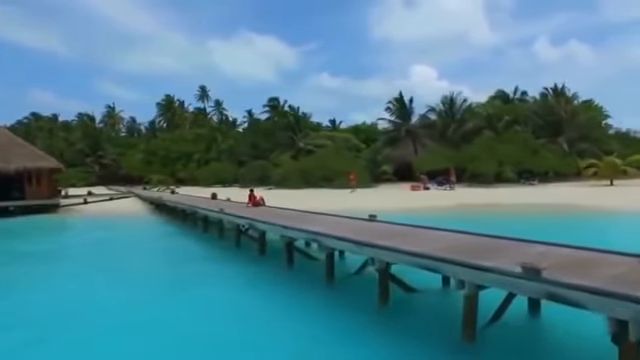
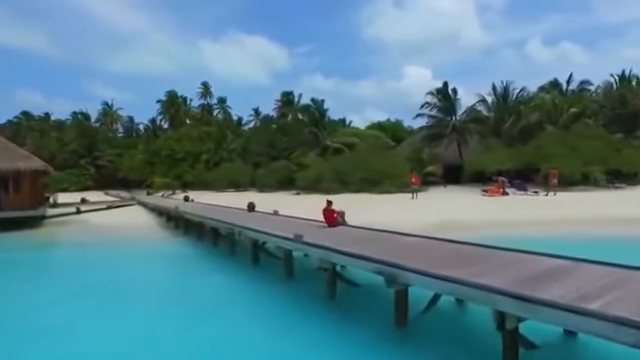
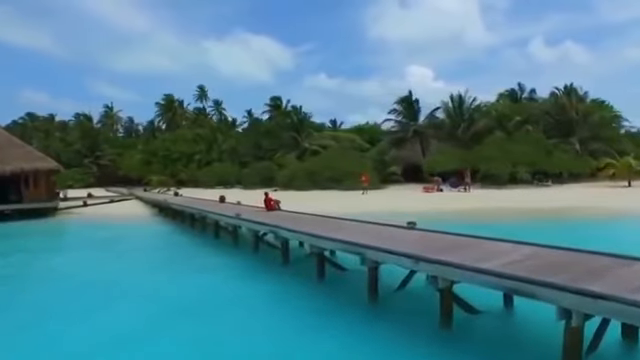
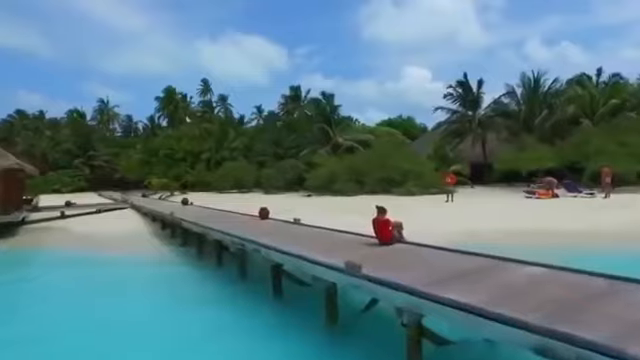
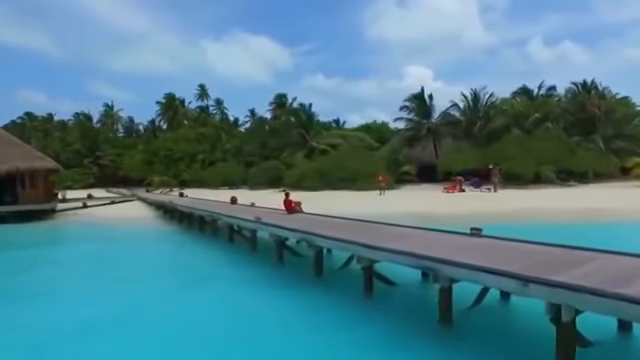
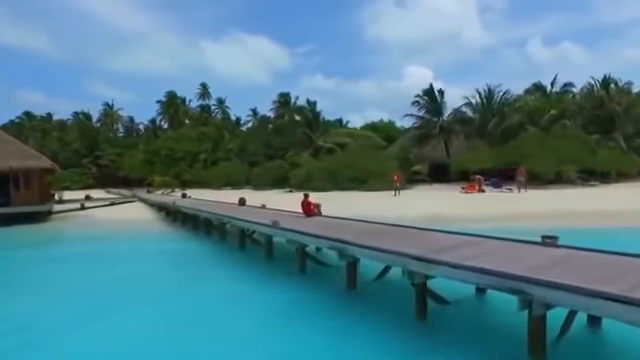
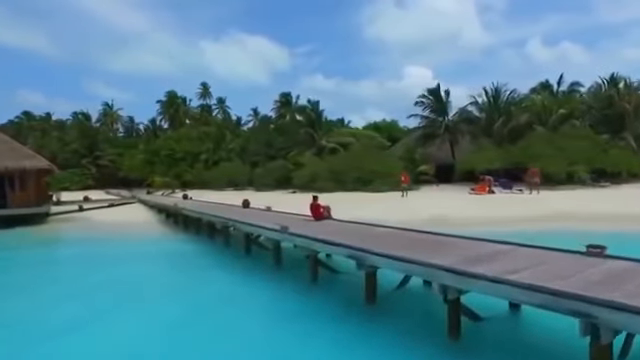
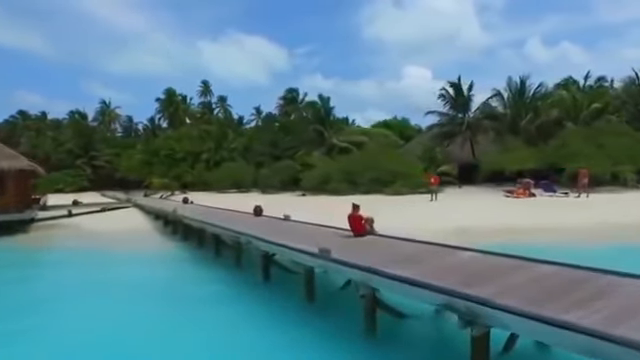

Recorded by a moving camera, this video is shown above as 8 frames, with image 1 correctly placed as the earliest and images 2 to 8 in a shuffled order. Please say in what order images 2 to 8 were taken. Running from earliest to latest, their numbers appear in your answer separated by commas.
3, 5, 6, 7, 2, 8, 4
